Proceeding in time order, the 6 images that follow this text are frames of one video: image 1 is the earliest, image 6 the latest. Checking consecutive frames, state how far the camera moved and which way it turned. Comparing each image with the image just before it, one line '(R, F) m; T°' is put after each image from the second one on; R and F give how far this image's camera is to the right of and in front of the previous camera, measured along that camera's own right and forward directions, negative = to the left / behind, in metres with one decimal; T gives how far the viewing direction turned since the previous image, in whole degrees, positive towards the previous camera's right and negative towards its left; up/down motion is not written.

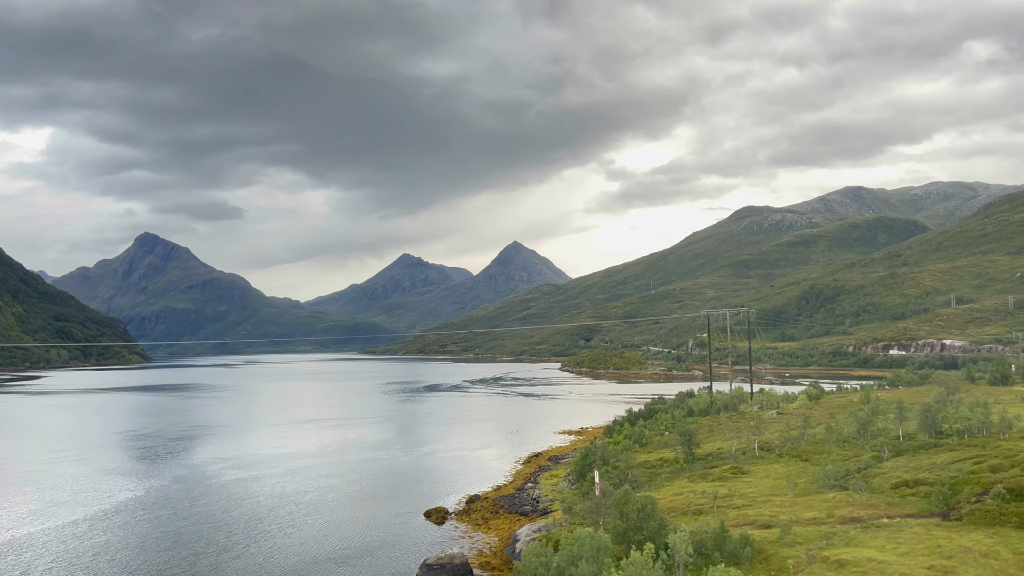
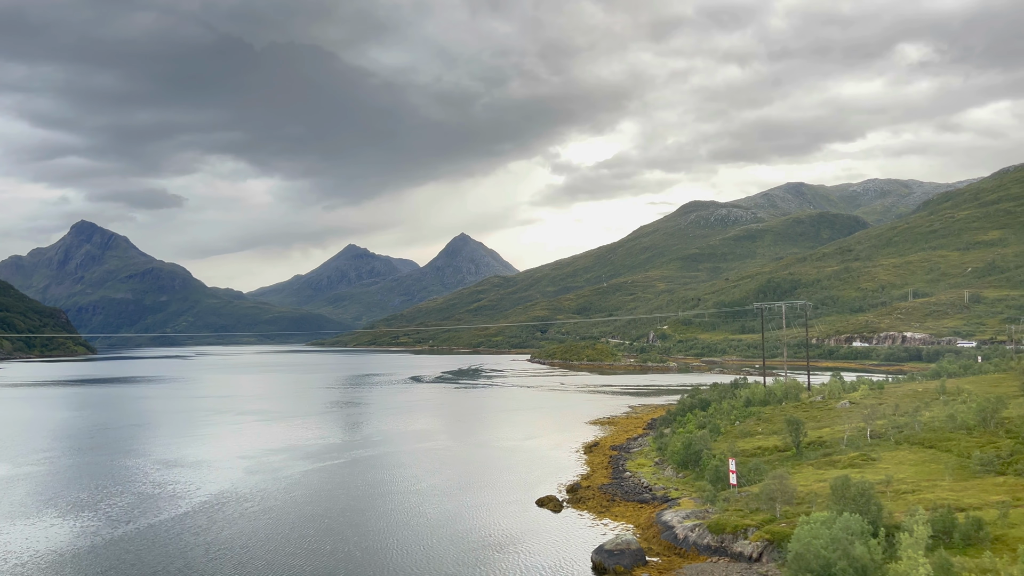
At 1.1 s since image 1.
(-6.6, +0.1) m; +3°
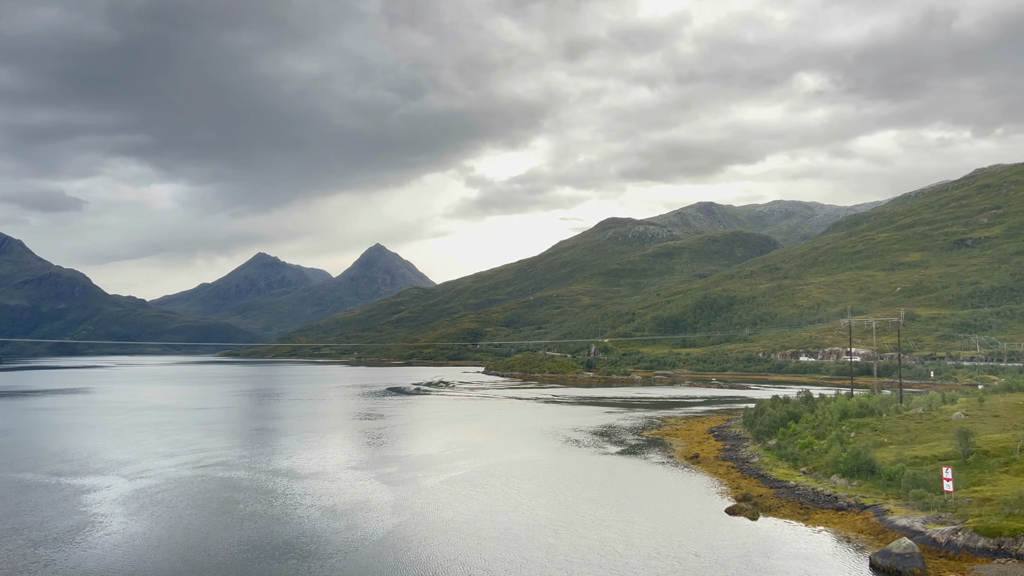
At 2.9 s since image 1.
(-11.4, 0.0) m; +4°
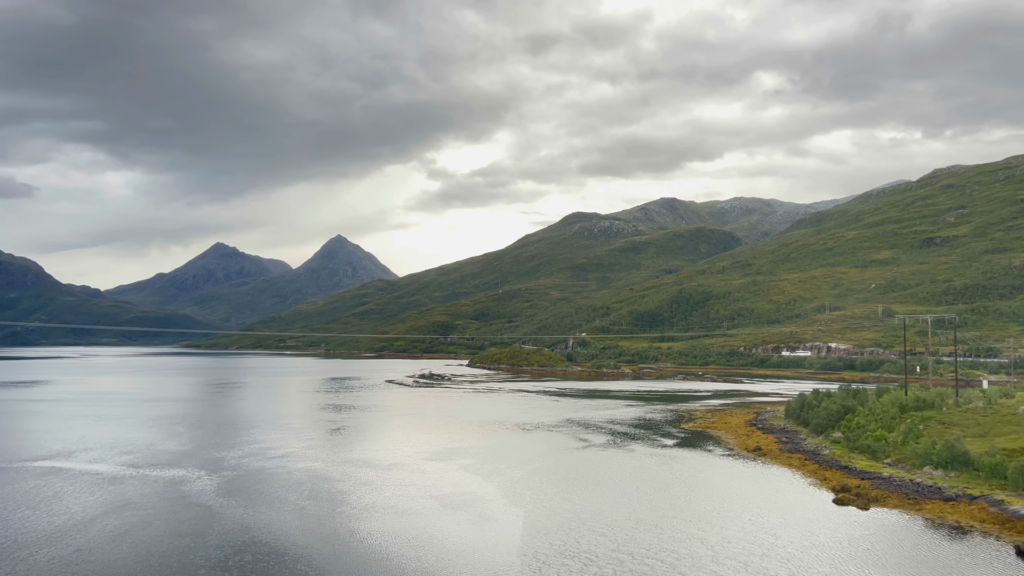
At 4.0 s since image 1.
(-6.3, -0.1) m; +1°
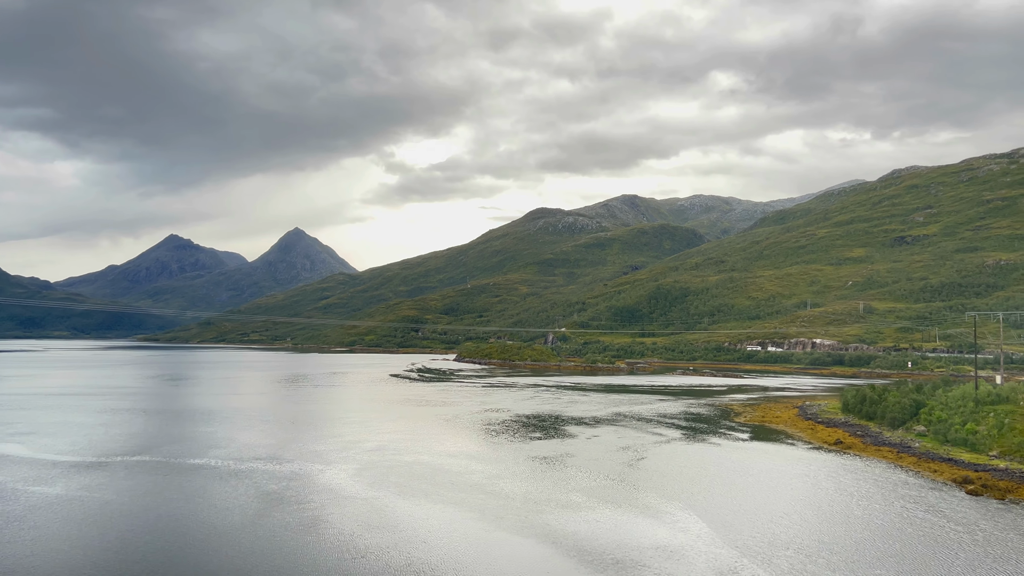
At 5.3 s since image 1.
(-7.9, -0.2) m; +1°
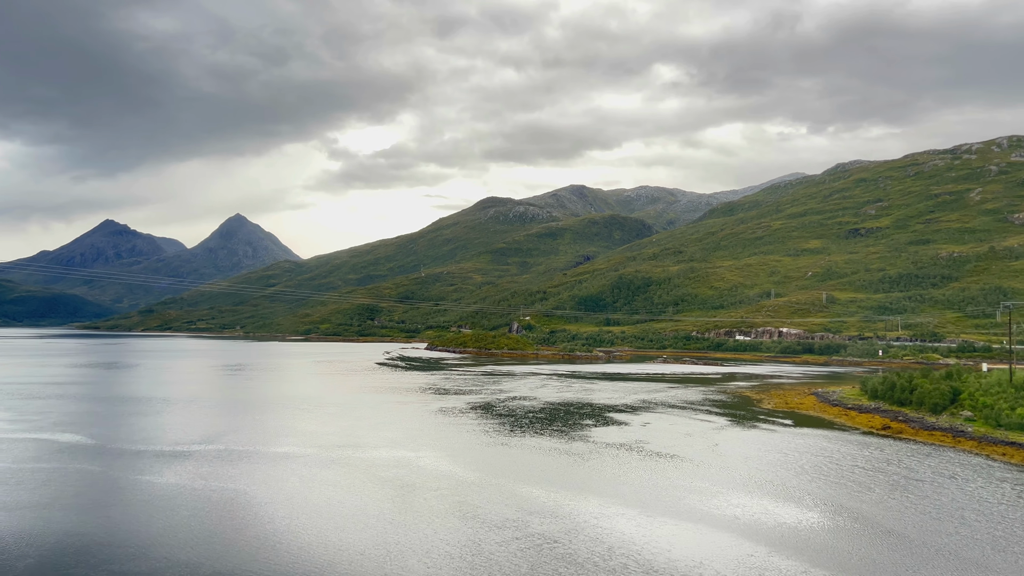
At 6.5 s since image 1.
(-7.4, -0.1) m; +3°
